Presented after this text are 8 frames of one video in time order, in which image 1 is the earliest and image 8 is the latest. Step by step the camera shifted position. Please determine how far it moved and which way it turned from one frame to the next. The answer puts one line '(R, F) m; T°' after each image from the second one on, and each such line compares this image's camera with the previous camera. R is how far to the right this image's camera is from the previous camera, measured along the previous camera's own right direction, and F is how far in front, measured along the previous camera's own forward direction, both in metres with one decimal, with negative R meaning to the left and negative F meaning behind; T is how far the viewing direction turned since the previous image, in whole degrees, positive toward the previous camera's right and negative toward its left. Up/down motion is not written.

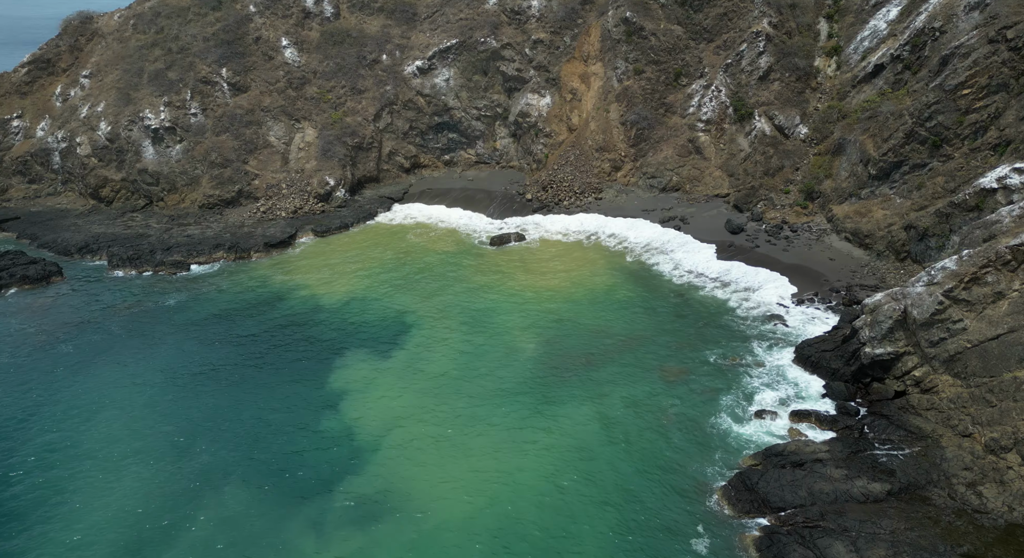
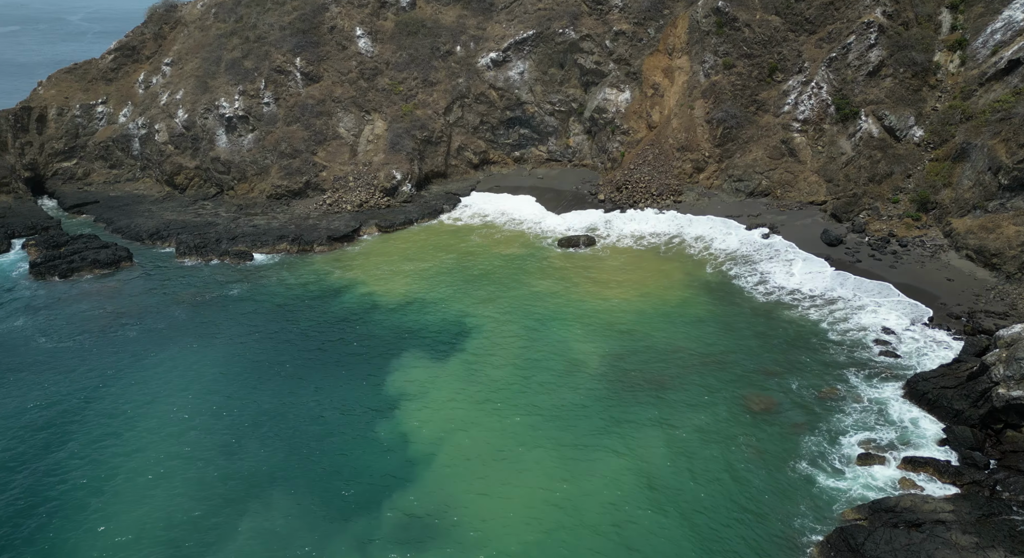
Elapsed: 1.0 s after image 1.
(-0.4, +2.9) m; -6°
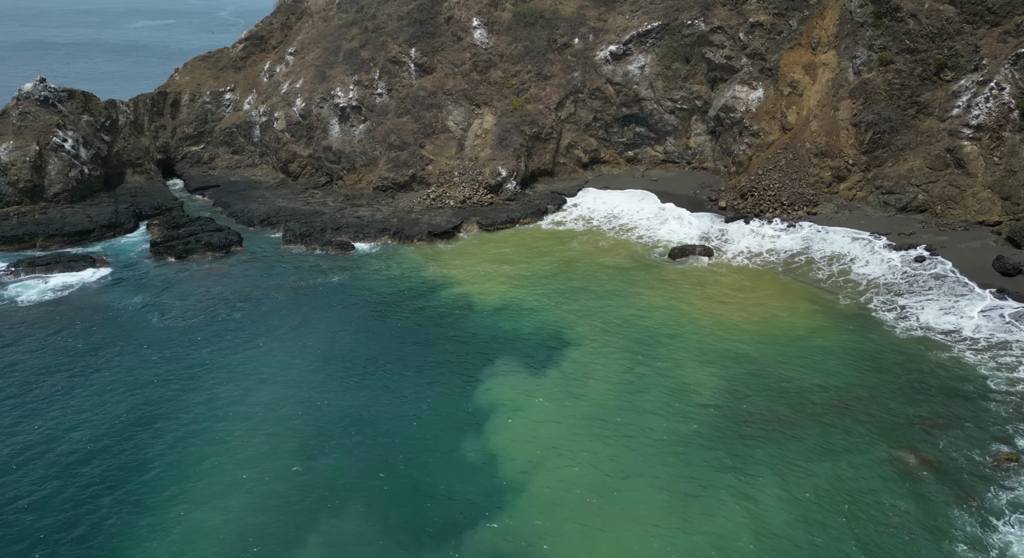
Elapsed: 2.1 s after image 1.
(-0.1, +3.1) m; -9°
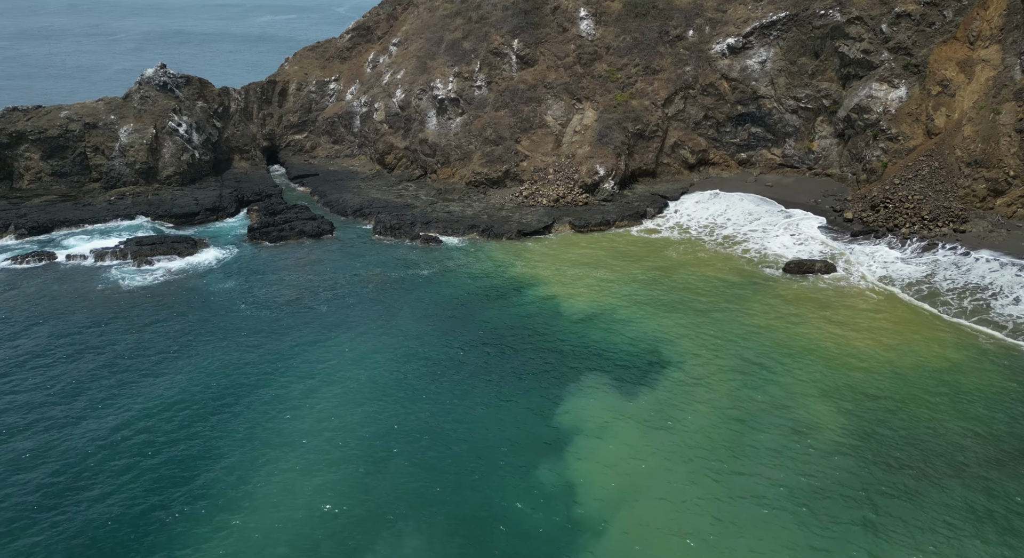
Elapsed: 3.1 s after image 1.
(+0.3, +2.9) m; -8°
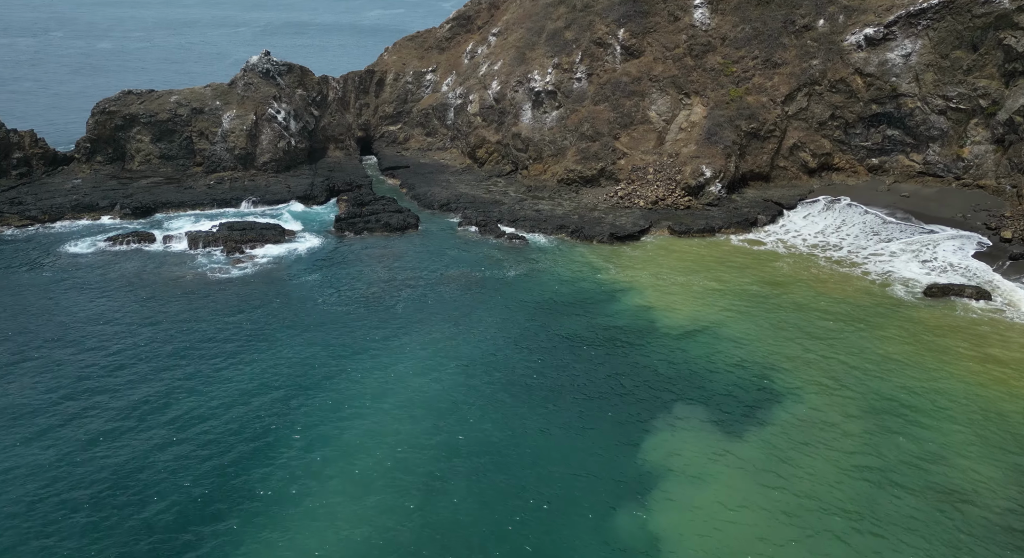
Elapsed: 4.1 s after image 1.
(+0.3, +3.3) m; -8°
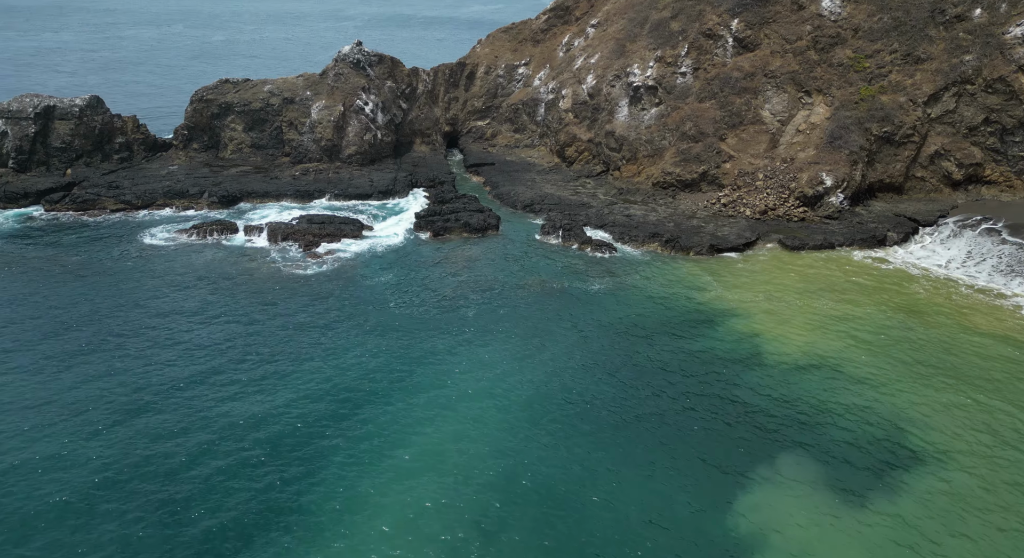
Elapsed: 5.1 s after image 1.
(+0.1, +3.6) m; -8°
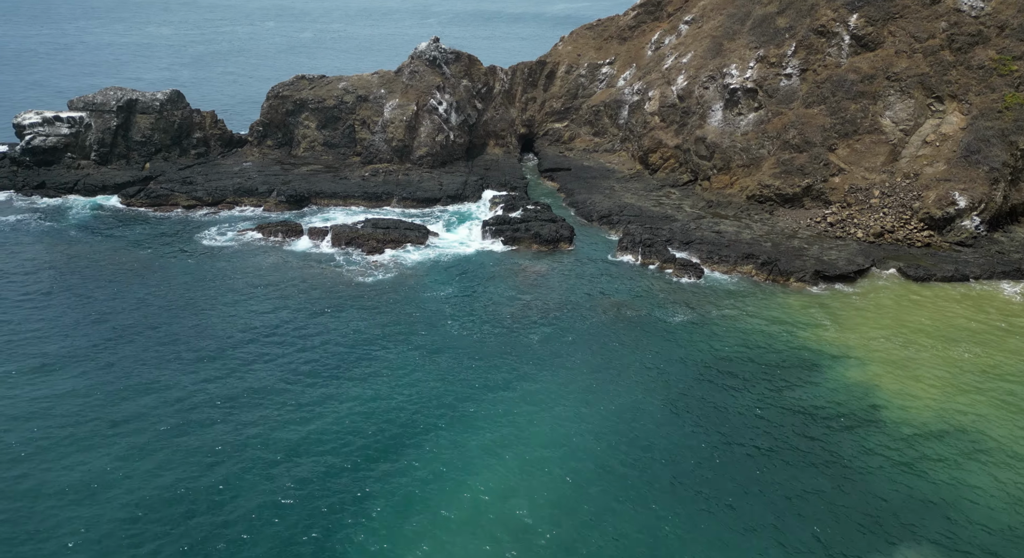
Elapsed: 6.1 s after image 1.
(-0.2, +3.4) m; -6°
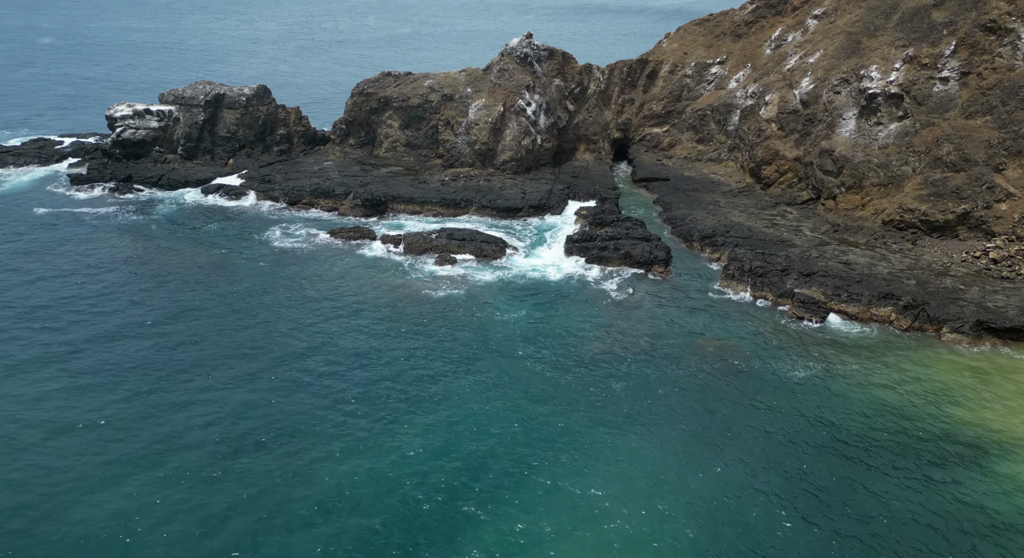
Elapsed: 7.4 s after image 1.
(-0.4, +4.2) m; -7°
